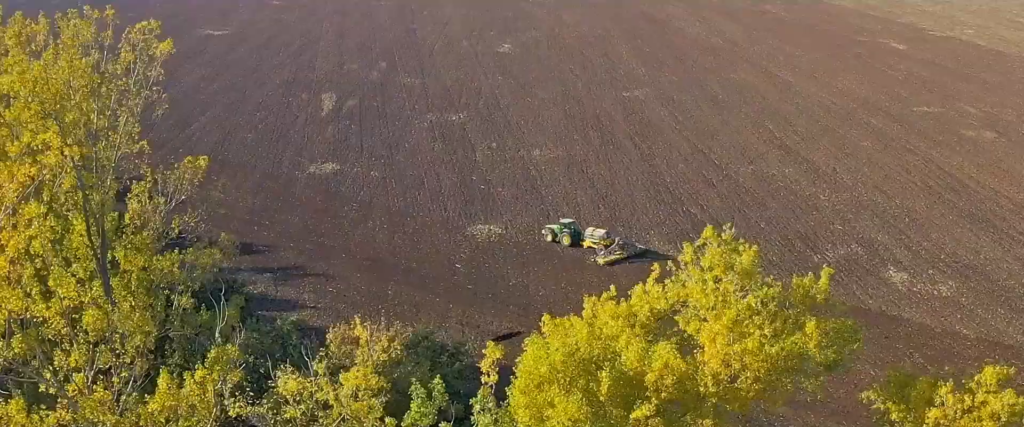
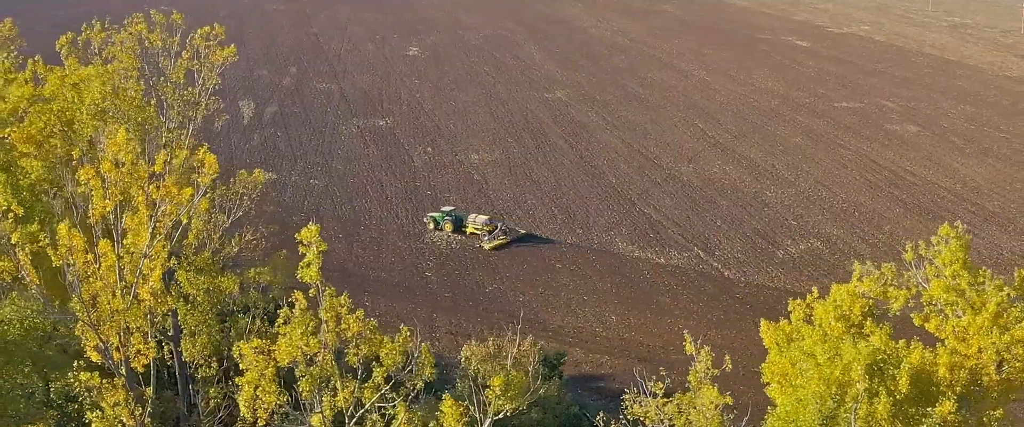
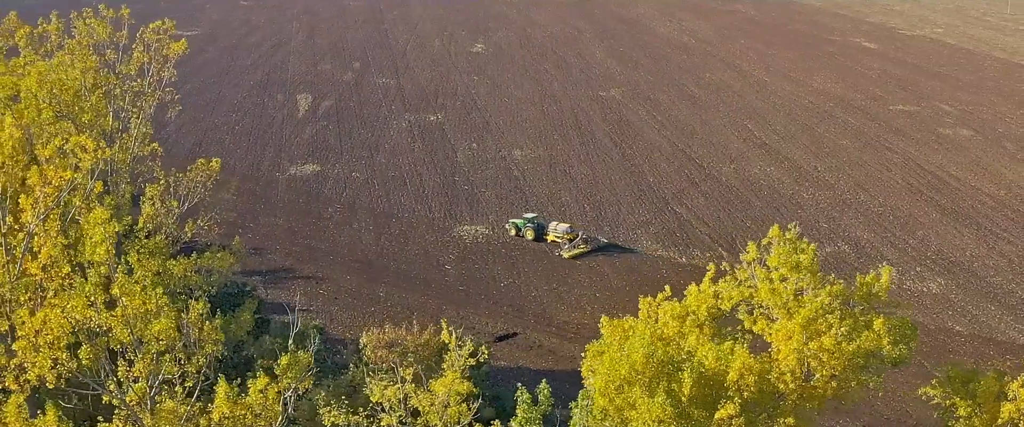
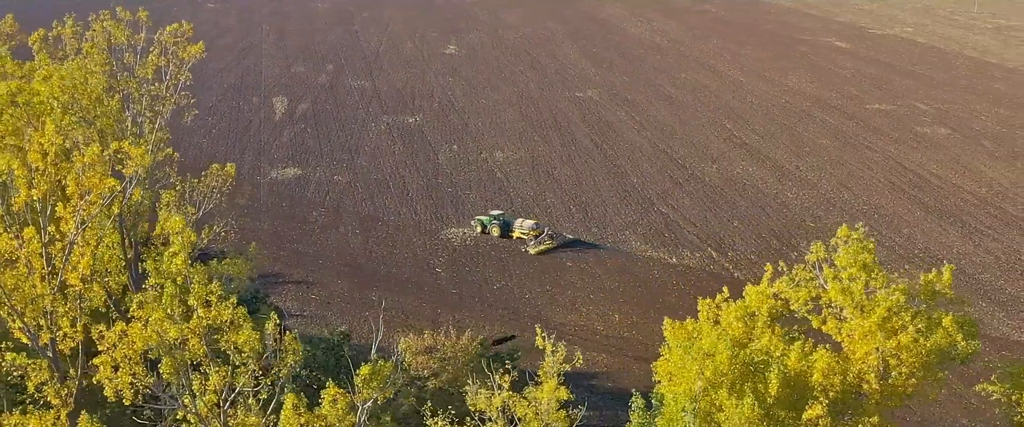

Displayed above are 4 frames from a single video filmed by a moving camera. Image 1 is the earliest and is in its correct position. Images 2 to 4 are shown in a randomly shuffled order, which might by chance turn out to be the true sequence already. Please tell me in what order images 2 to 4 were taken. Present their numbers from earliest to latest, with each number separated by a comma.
3, 4, 2
